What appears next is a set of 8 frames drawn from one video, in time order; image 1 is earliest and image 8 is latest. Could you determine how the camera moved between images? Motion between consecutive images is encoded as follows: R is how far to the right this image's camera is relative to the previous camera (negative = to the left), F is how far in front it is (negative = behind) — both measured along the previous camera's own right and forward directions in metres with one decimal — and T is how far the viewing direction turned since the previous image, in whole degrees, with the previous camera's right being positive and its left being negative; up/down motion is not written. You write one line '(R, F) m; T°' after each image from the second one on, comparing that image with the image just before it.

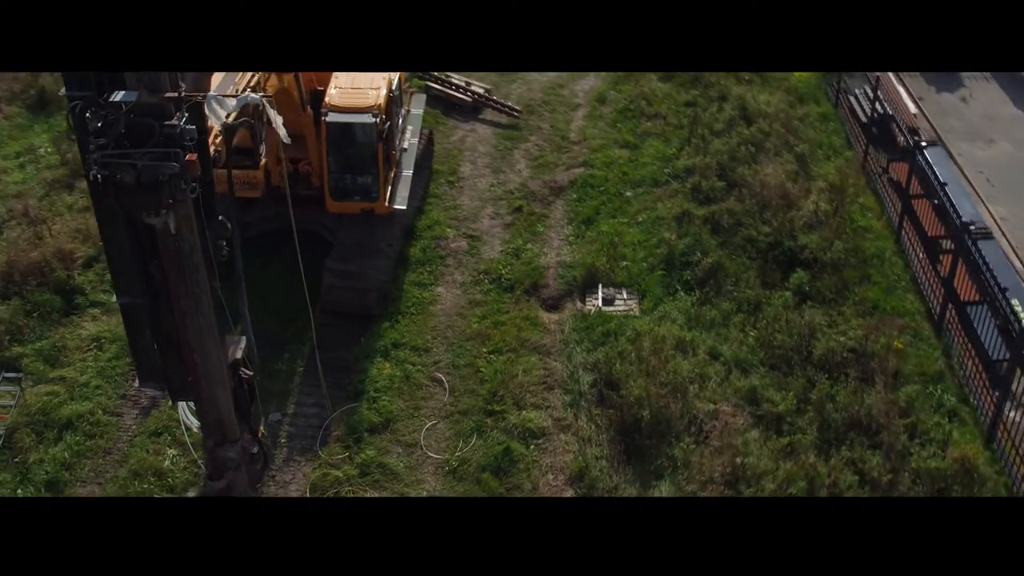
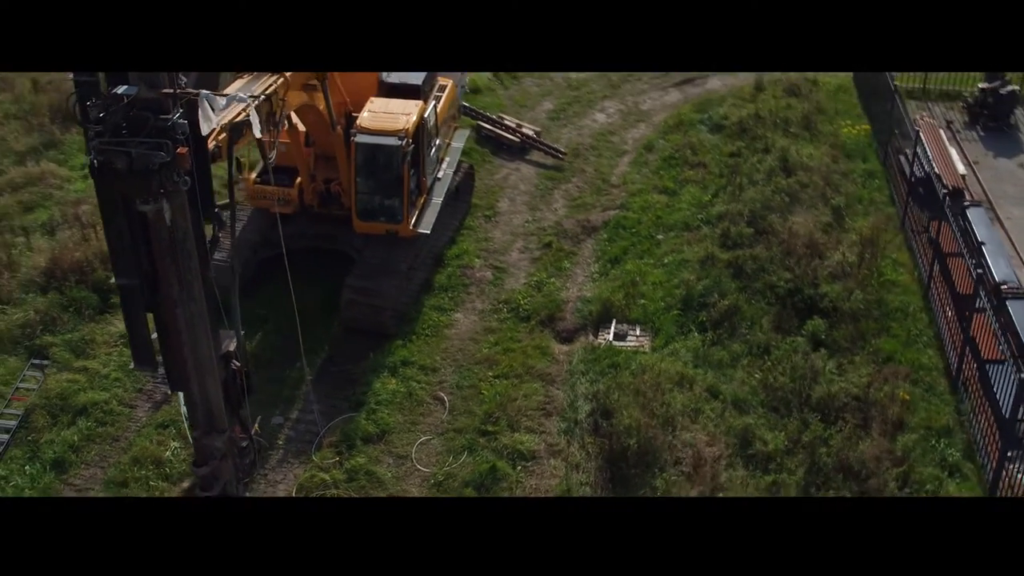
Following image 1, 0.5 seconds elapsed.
(+1.1, -0.1) m; -6°
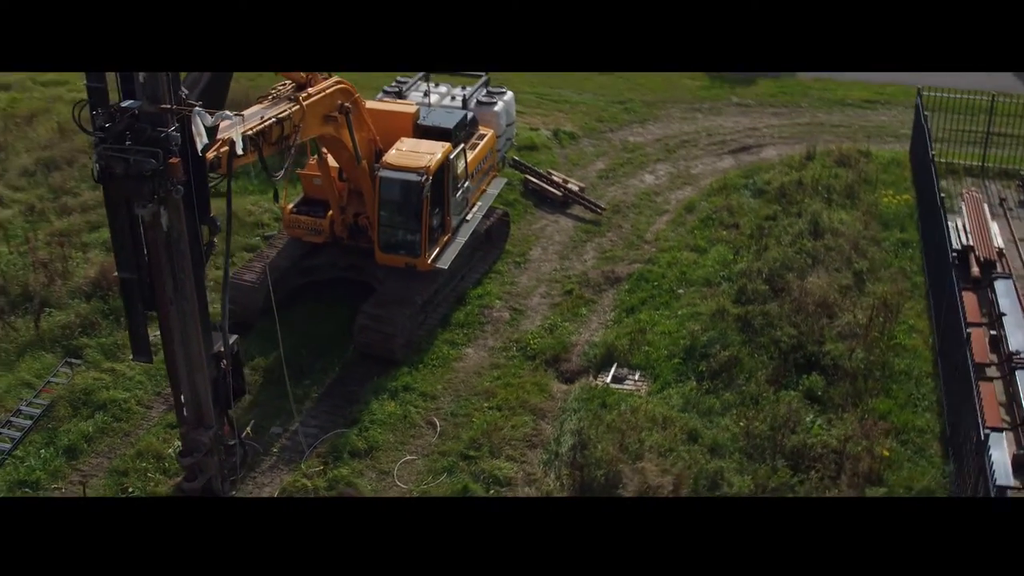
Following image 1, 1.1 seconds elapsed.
(+1.5, -0.3) m; -7°
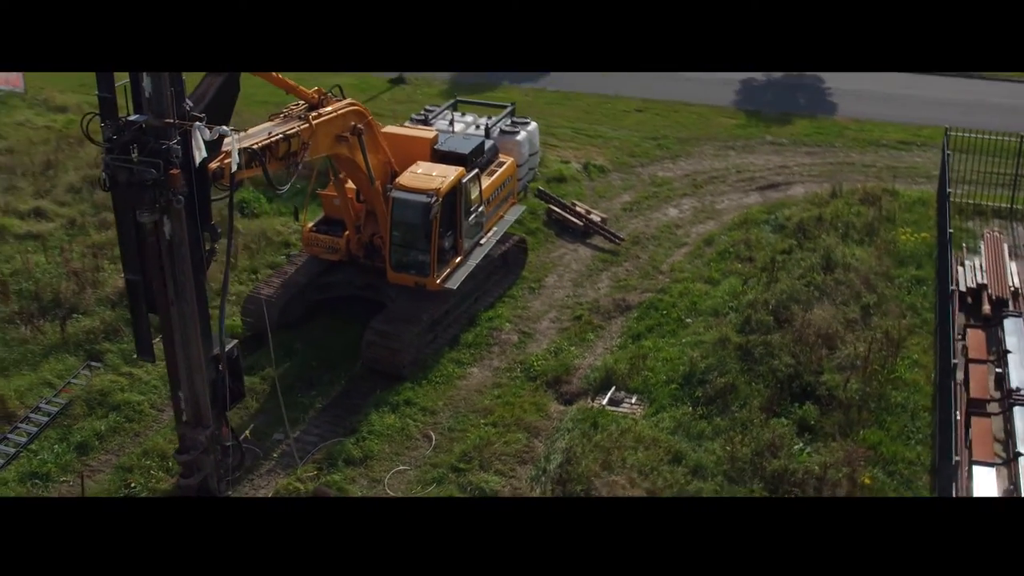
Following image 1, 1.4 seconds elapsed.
(+0.8, -0.3) m; -4°
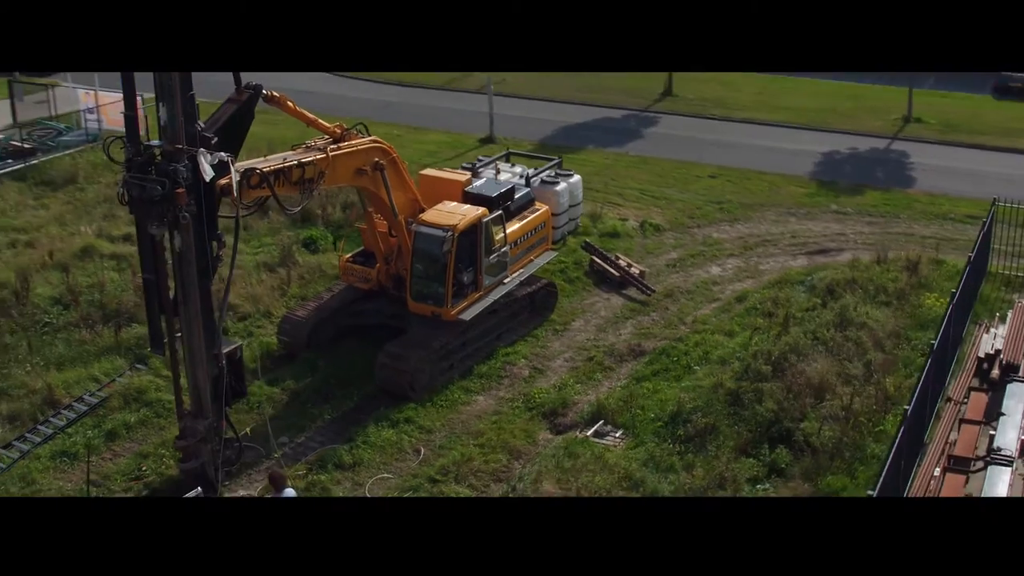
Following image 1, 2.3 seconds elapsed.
(+2.0, -0.6) m; -9°
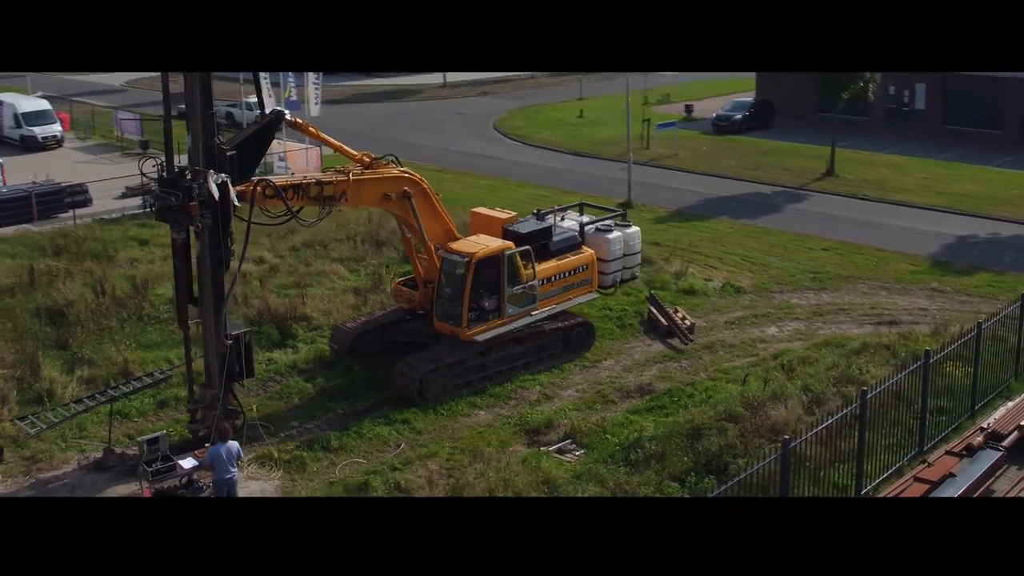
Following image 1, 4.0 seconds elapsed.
(+3.9, -0.7) m; -15°
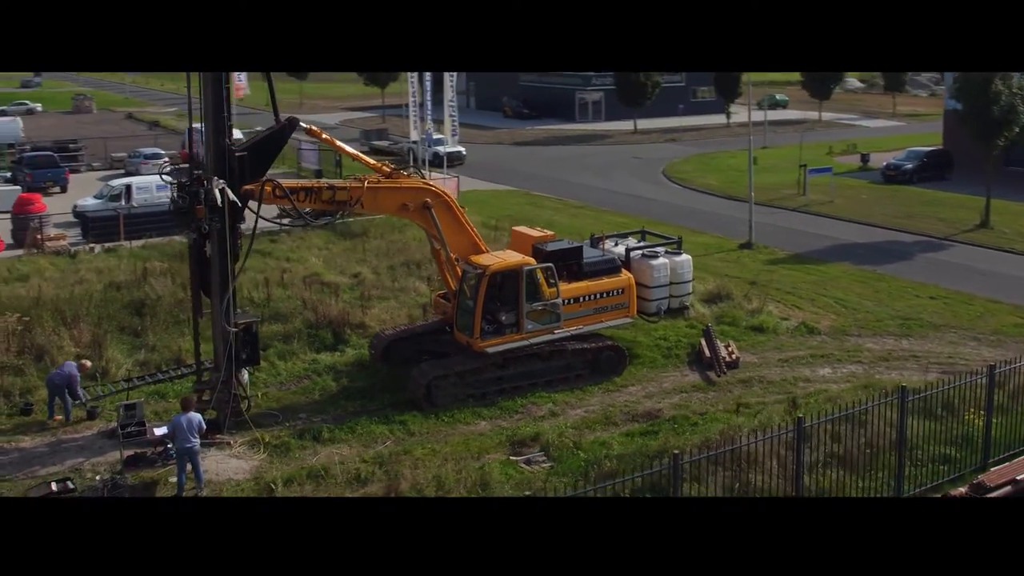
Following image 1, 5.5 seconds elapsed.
(+3.5, +0.2) m; -13°
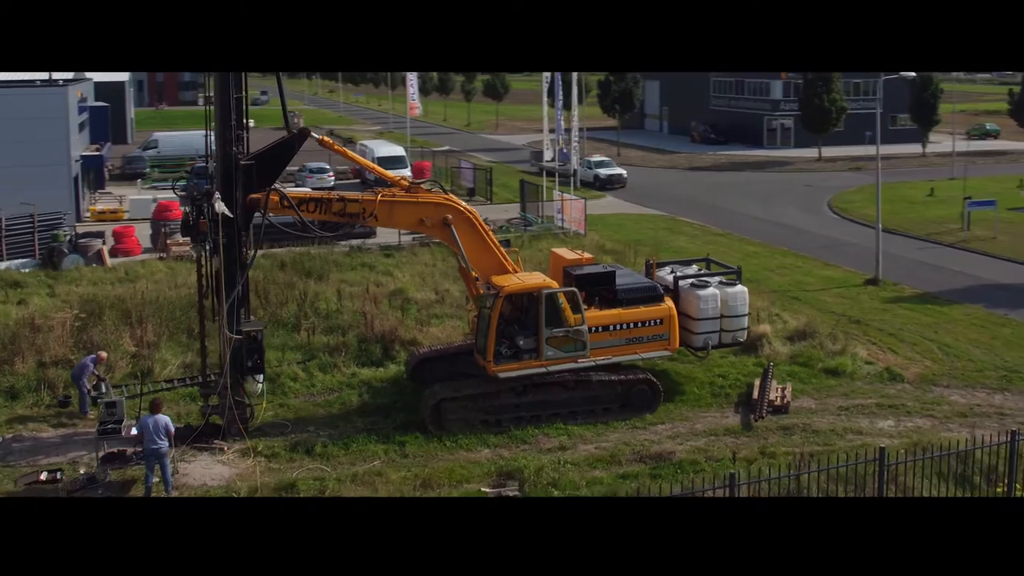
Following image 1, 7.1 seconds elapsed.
(+3.1, +1.0) m; -12°
